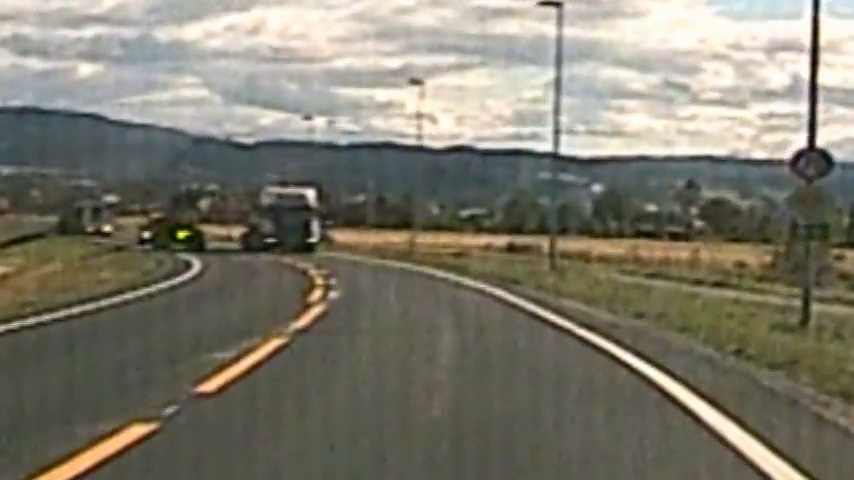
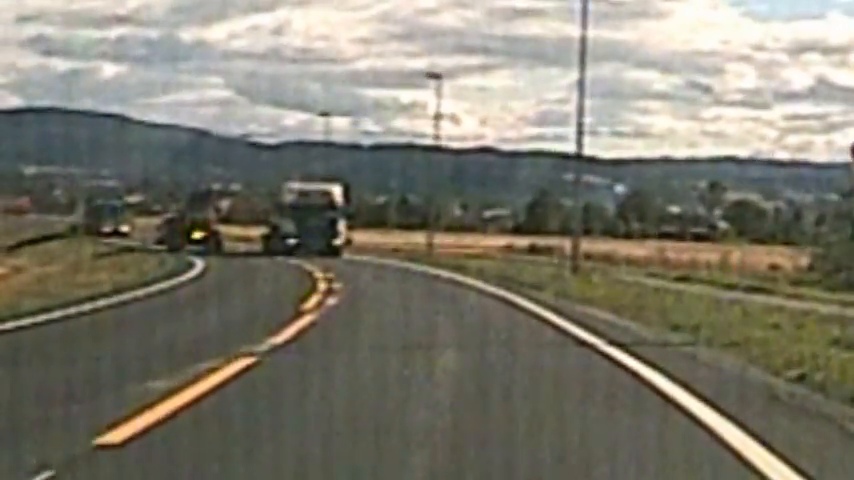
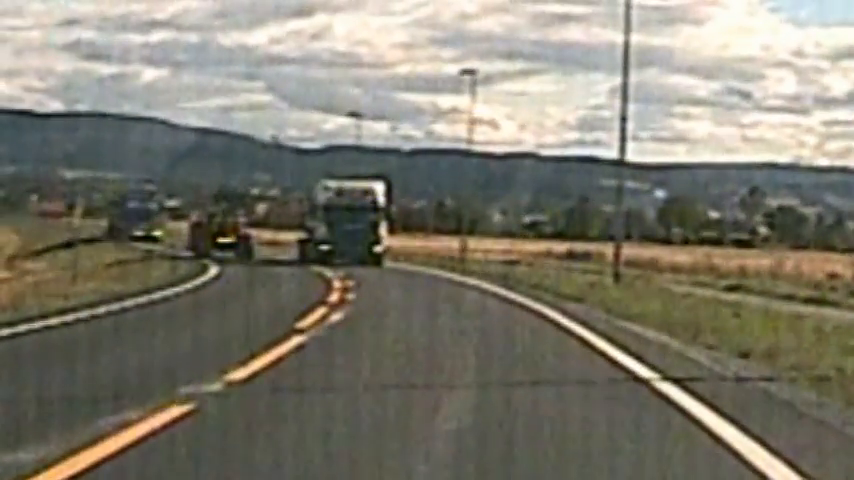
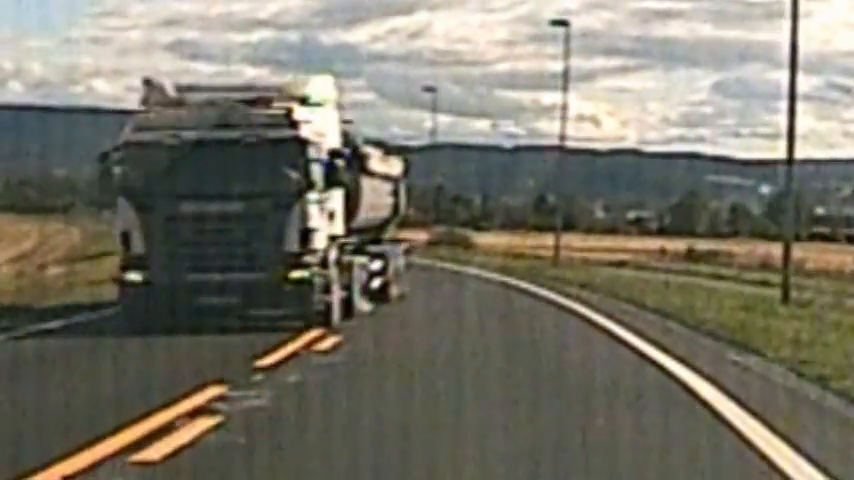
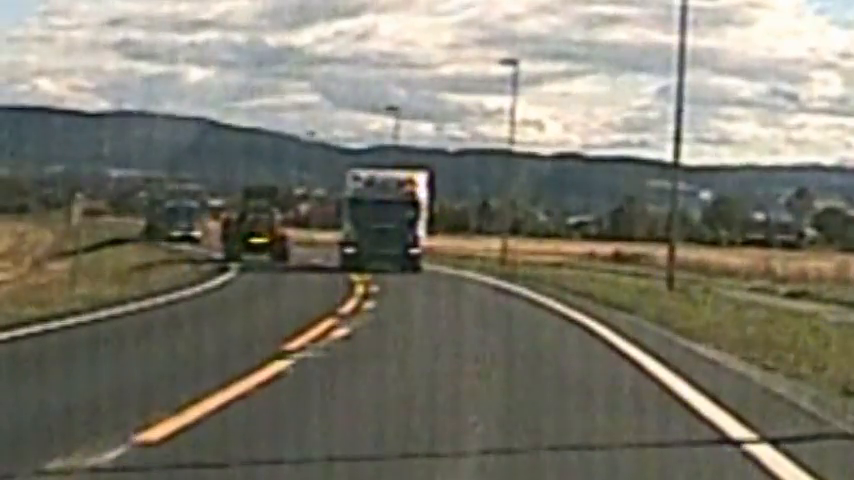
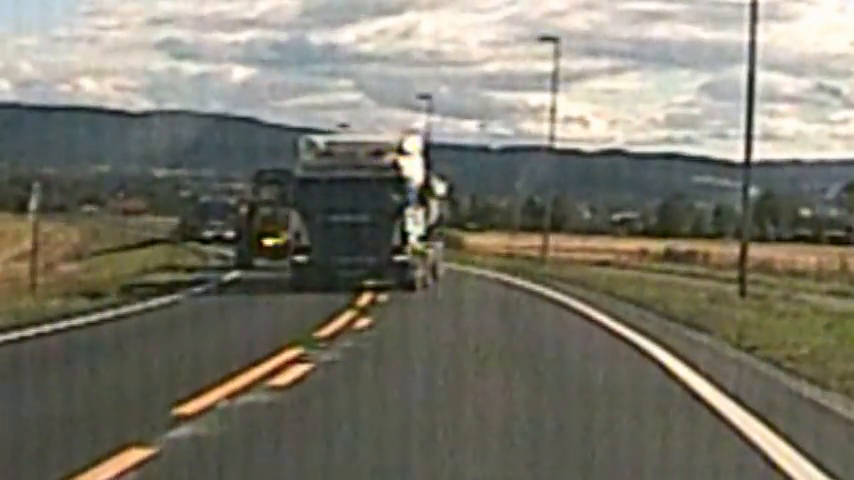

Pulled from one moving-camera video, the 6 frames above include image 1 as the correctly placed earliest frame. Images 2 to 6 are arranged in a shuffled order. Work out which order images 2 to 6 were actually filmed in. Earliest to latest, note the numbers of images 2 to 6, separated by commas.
2, 3, 5, 6, 4
